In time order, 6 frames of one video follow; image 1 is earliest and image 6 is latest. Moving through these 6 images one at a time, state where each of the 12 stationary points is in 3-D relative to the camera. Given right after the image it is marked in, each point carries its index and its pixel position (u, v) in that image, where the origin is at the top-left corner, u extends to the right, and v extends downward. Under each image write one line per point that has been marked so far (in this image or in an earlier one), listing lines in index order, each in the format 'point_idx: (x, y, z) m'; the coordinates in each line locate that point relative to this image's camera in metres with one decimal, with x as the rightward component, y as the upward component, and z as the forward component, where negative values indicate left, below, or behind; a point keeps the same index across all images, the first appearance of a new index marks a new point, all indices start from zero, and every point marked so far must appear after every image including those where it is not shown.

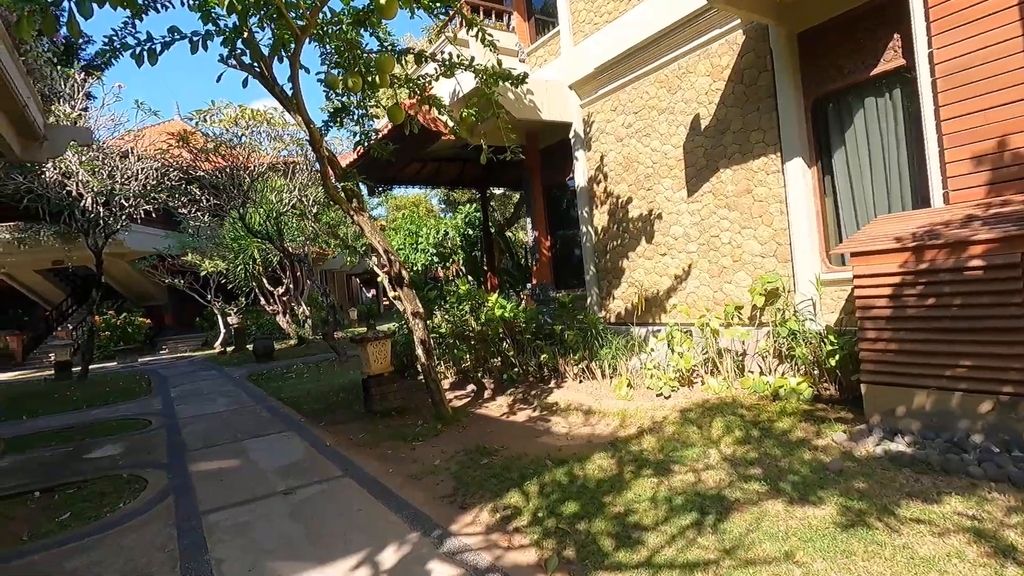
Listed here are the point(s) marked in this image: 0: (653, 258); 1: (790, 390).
0: (+1.5, +0.3, +5.5) m
1: (+2.0, -0.7, +3.8) m
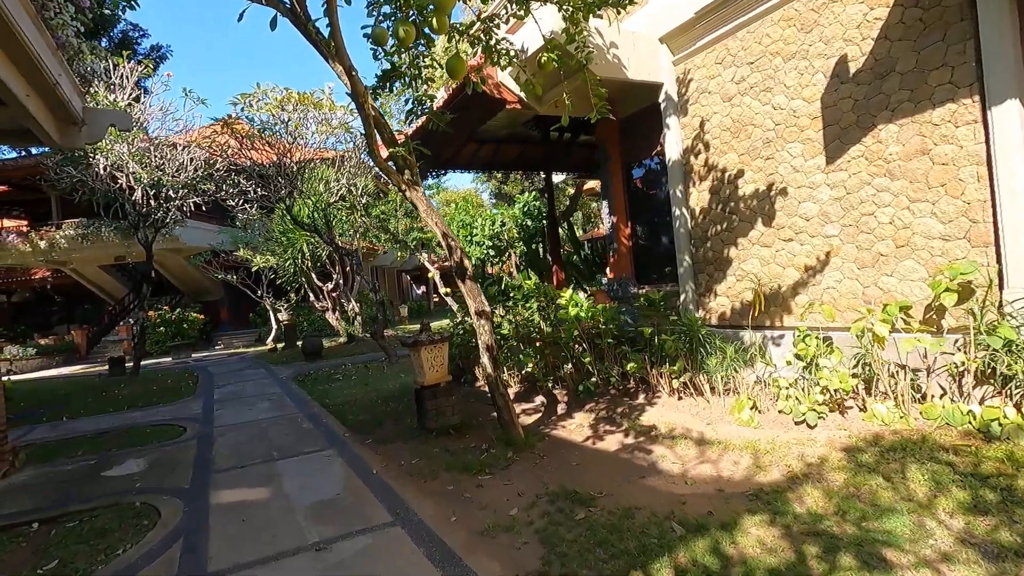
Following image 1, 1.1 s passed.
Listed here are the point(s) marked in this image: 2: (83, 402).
0: (+2.1, +0.4, +4.4) m
1: (+2.5, -0.7, +2.7) m
2: (-6.6, -1.8, +8.2) m
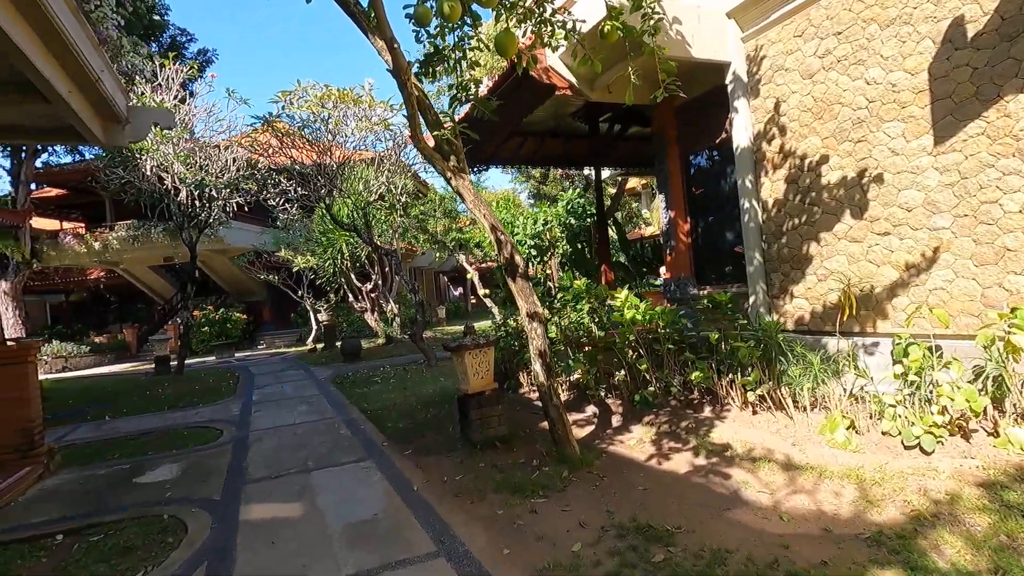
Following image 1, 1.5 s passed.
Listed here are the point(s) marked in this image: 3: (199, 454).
0: (+2.5, +0.3, +3.8) m
1: (+2.8, -0.7, +2.1) m
2: (-6.0, -1.8, +8.3) m
3: (-2.8, -1.5, +4.8) m
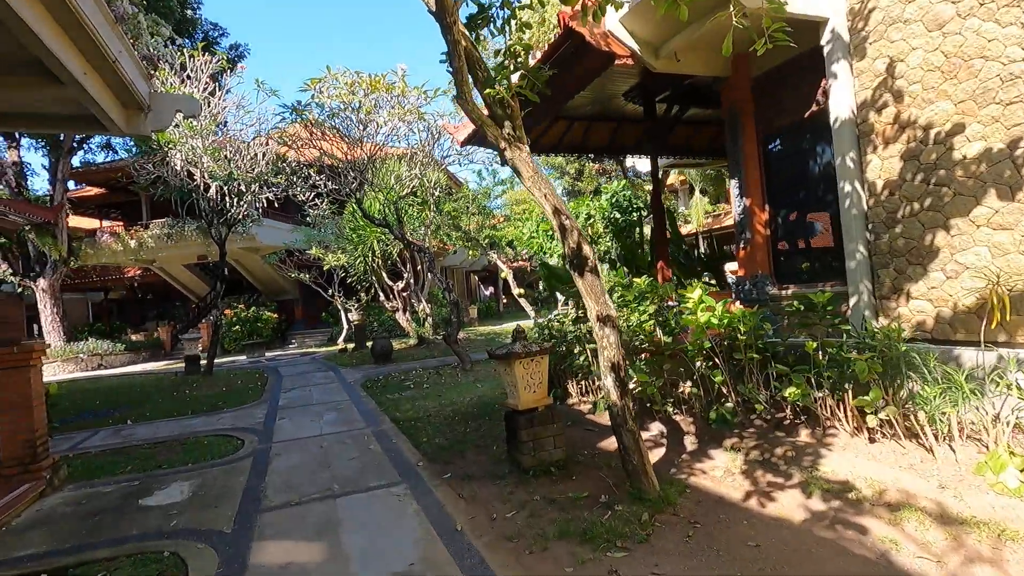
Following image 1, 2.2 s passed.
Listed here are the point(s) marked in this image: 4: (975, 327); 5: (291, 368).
0: (+2.9, +0.3, +3.0) m
1: (+3.1, -0.7, +1.3) m
2: (-5.4, -1.7, +8.0) m
3: (-2.4, -1.5, +4.3) m
4: (+2.8, -0.2, +3.2) m
5: (-4.7, -1.7, +11.4) m
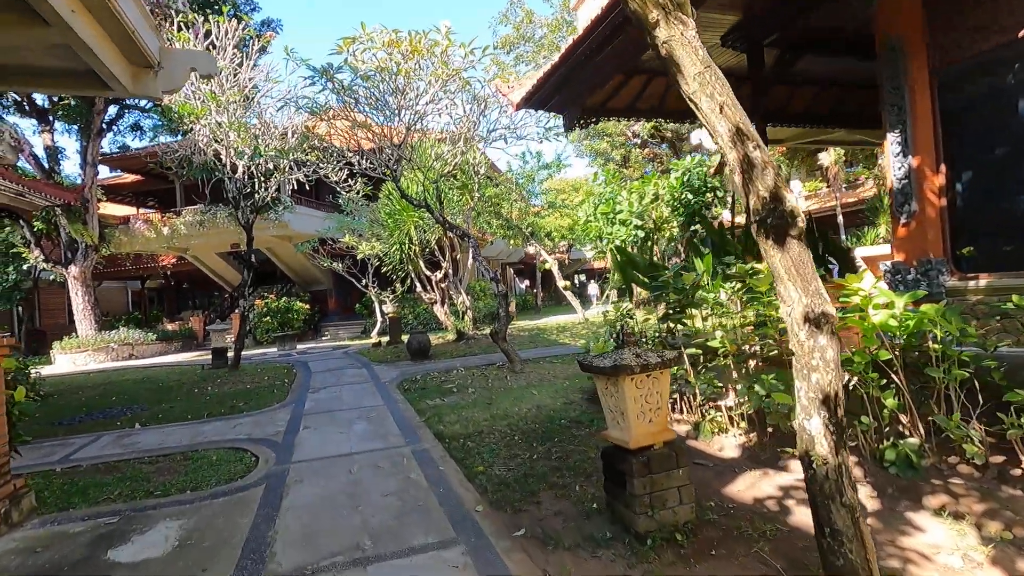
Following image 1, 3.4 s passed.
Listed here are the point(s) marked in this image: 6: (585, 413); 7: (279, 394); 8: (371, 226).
0: (+3.4, +0.4, +1.8) m
1: (+3.4, -0.7, 0.0) m
2: (-4.6, -1.5, +7.2) m
3: (-1.9, -1.4, +3.3) m
4: (+3.3, -0.2, +2.0) m
5: (-3.8, -1.5, +10.6) m
6: (+0.6, -1.1, +4.8) m
7: (-3.2, -1.5, +7.3) m
8: (-3.1, +1.4, +11.5) m
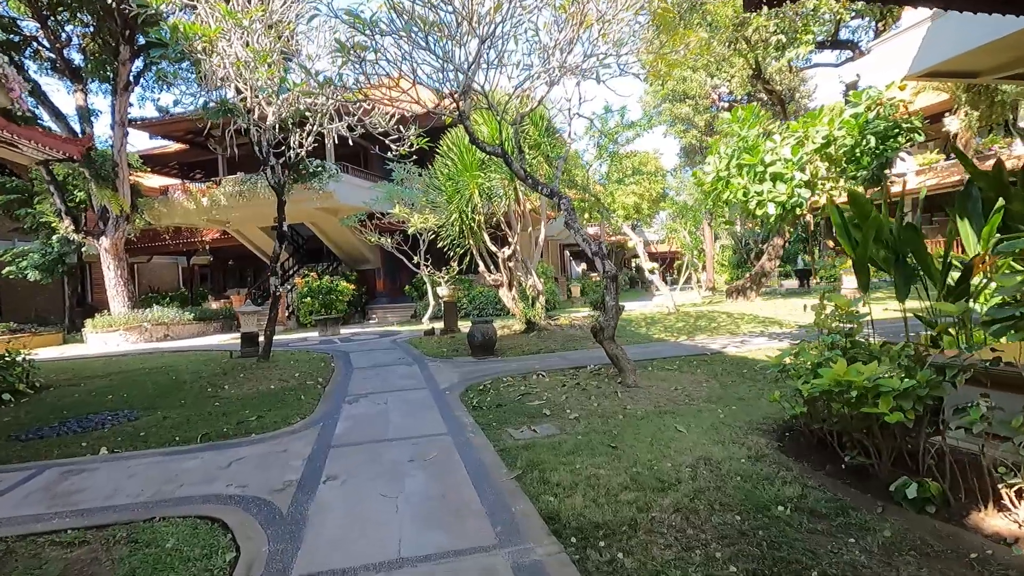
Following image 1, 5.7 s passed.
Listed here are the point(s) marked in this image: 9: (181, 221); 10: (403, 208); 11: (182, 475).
0: (+4.0, +0.4, -0.6) m
1: (+3.8, -0.8, -2.3) m
2: (-3.6, -1.2, +5.5) m
3: (-1.1, -1.2, +1.4) m
4: (+3.9, -0.2, -0.4) m
5: (-2.4, -1.1, +8.8) m
6: (+1.5, -1.0, +2.6) m
7: (-2.2, -1.2, +5.5) m
8: (-1.6, +1.8, +9.6) m
9: (-9.8, +2.0, +15.7) m
10: (-2.1, +1.6, +10.3) m
11: (-2.2, -1.2, +3.5) m
